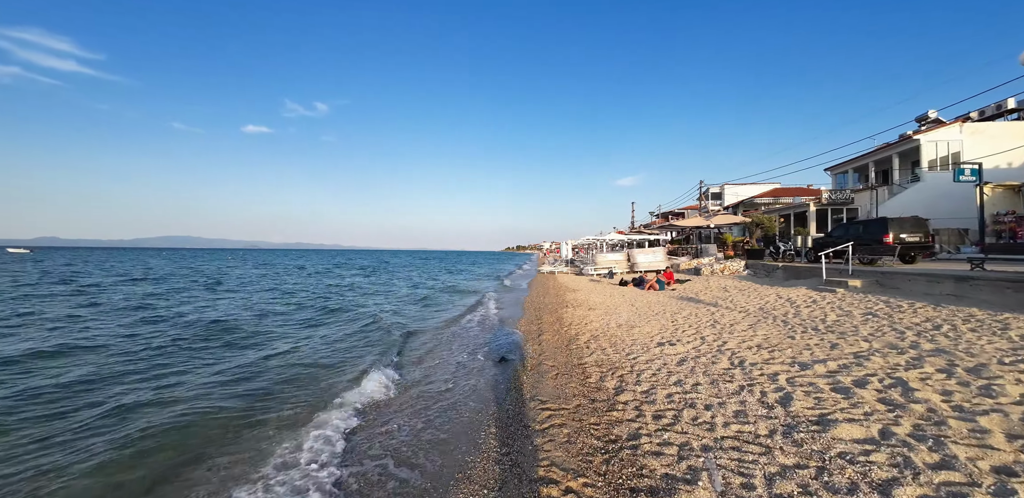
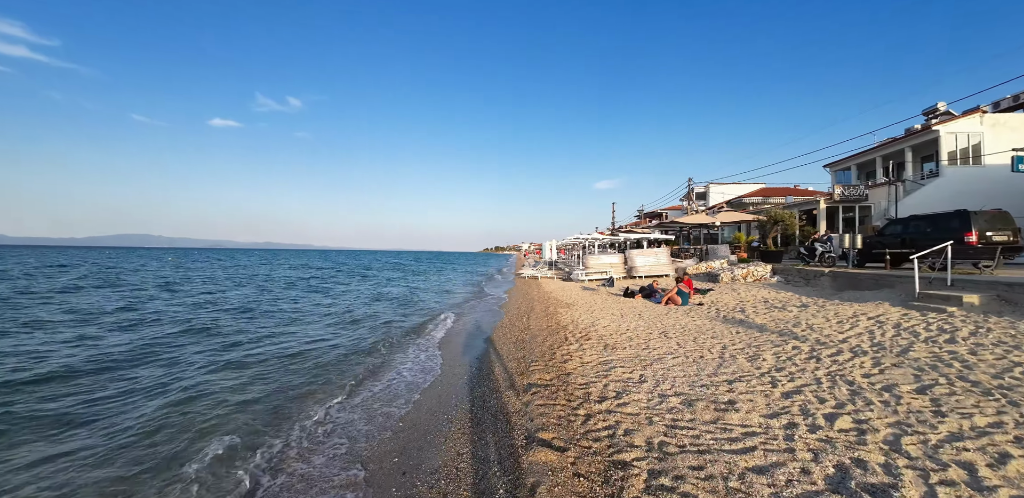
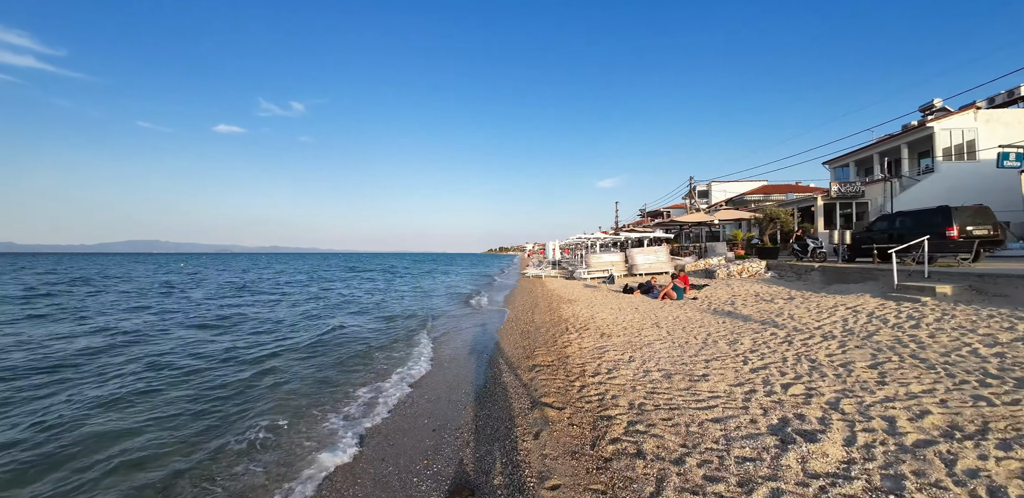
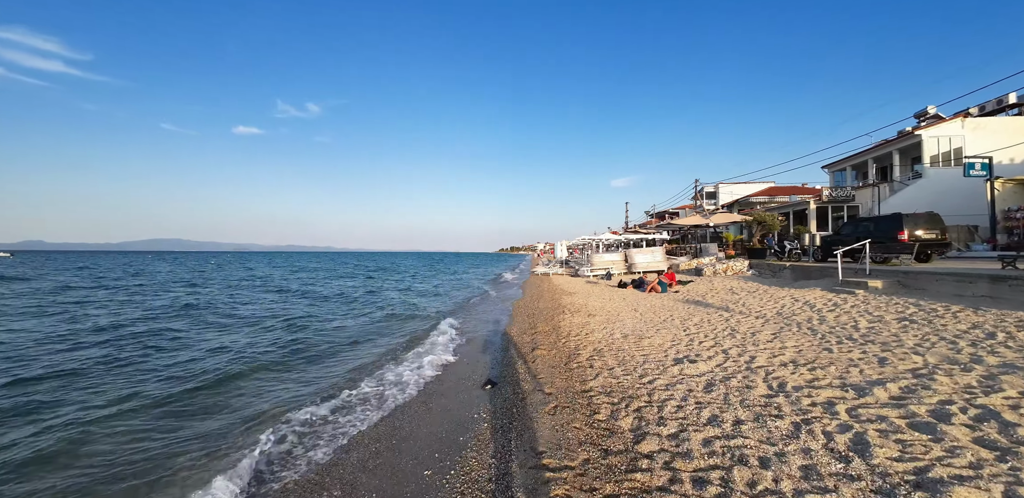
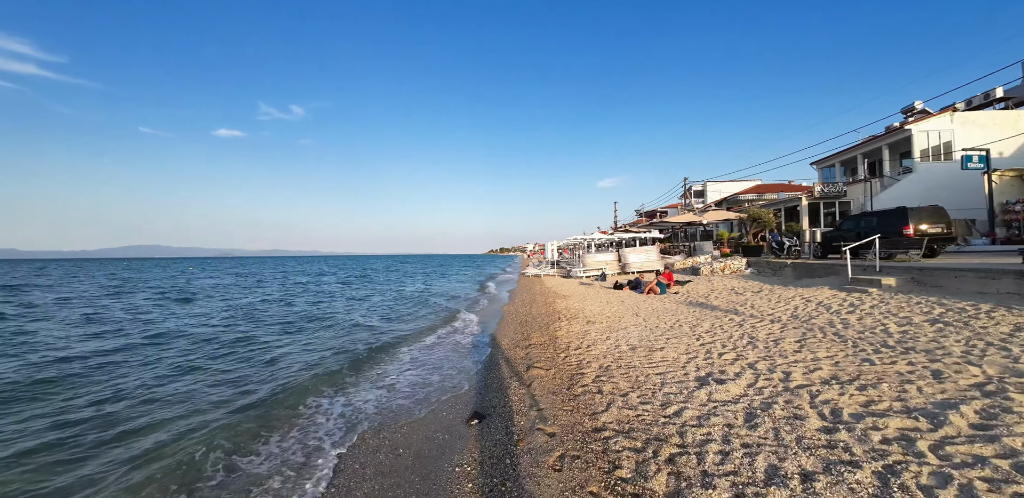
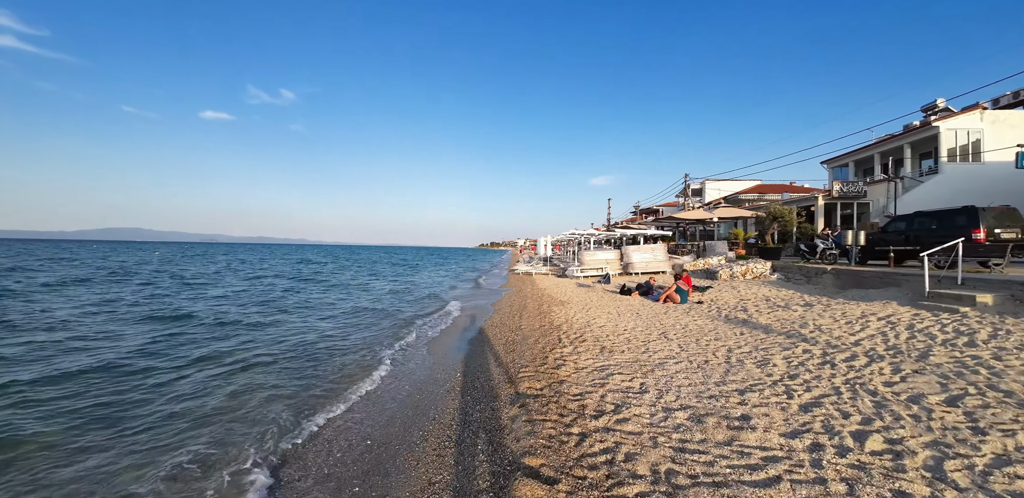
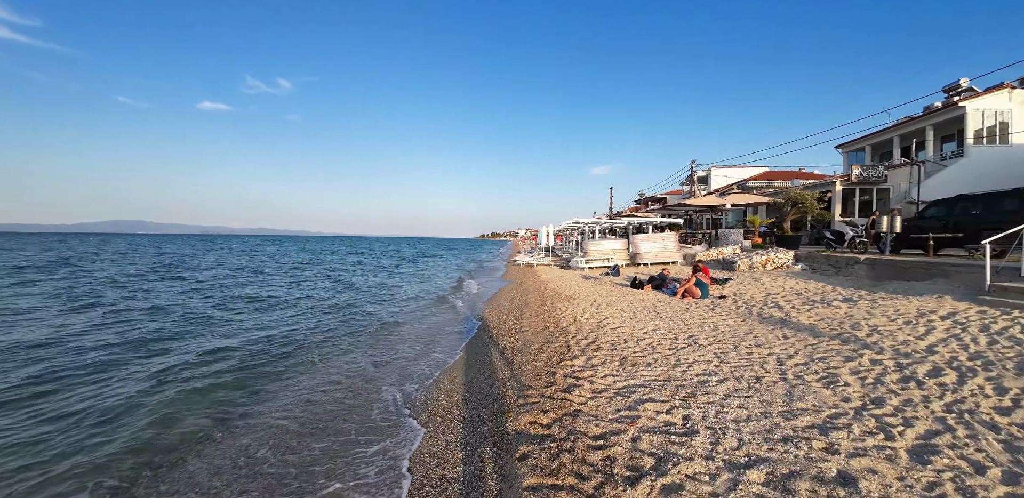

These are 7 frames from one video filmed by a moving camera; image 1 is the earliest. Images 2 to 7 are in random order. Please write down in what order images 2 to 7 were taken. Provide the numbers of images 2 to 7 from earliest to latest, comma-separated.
4, 5, 3, 2, 6, 7
